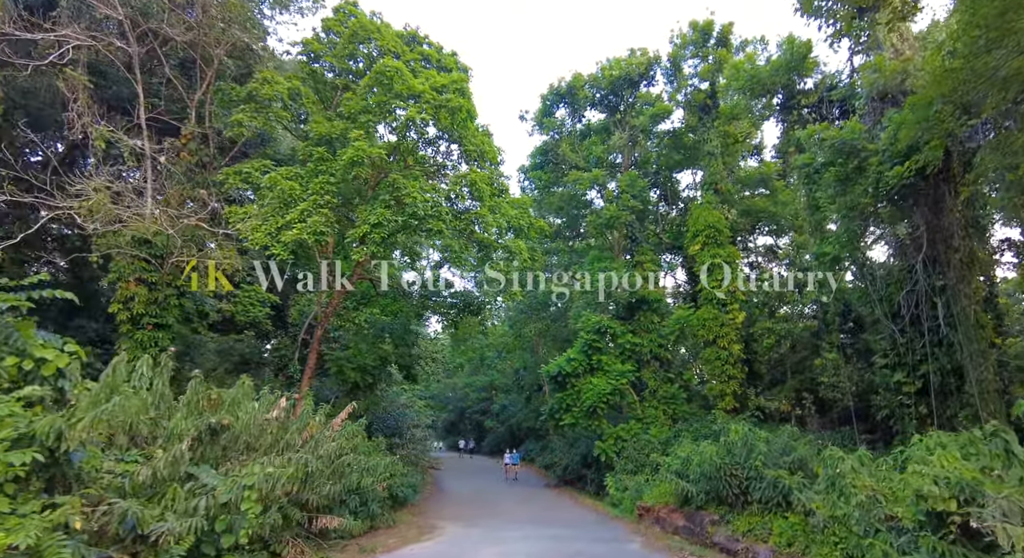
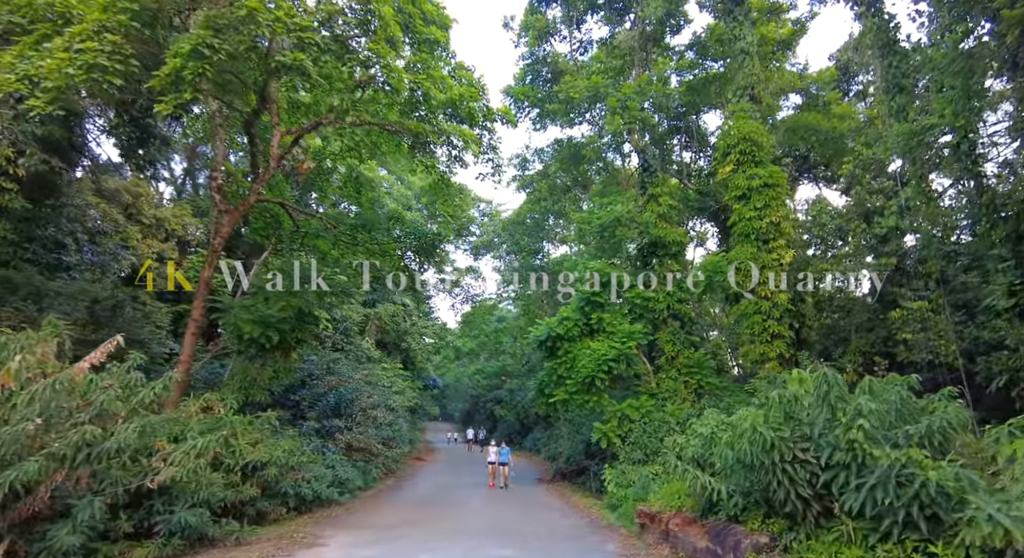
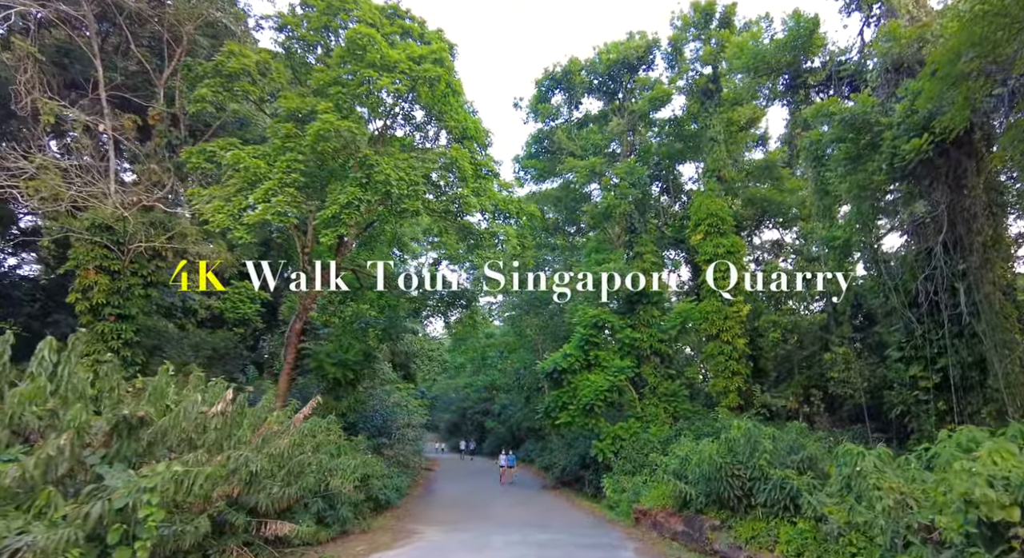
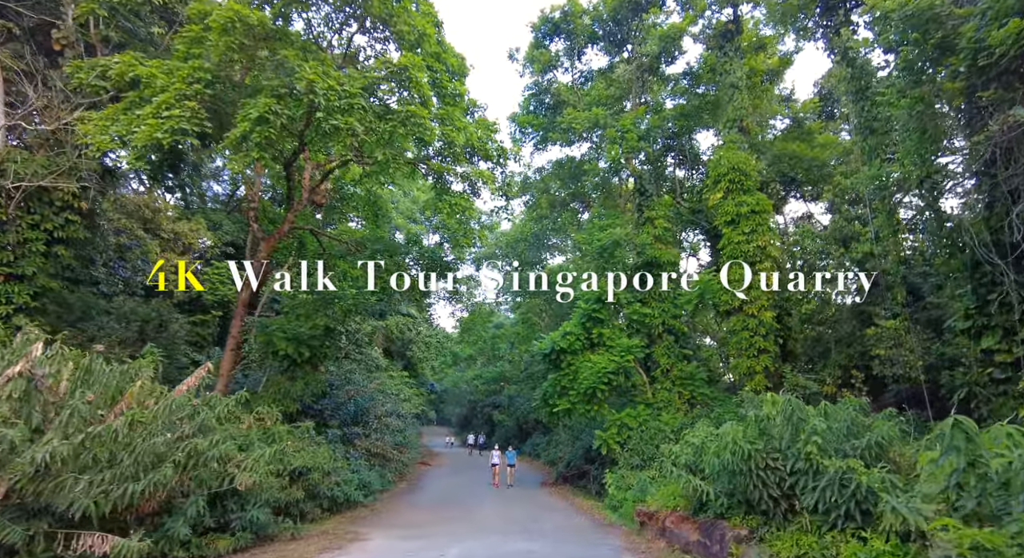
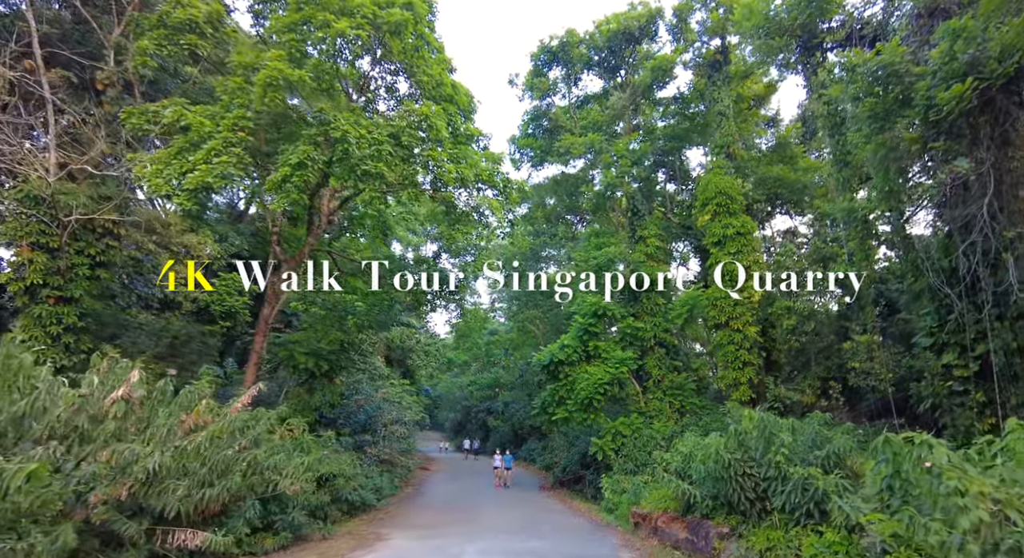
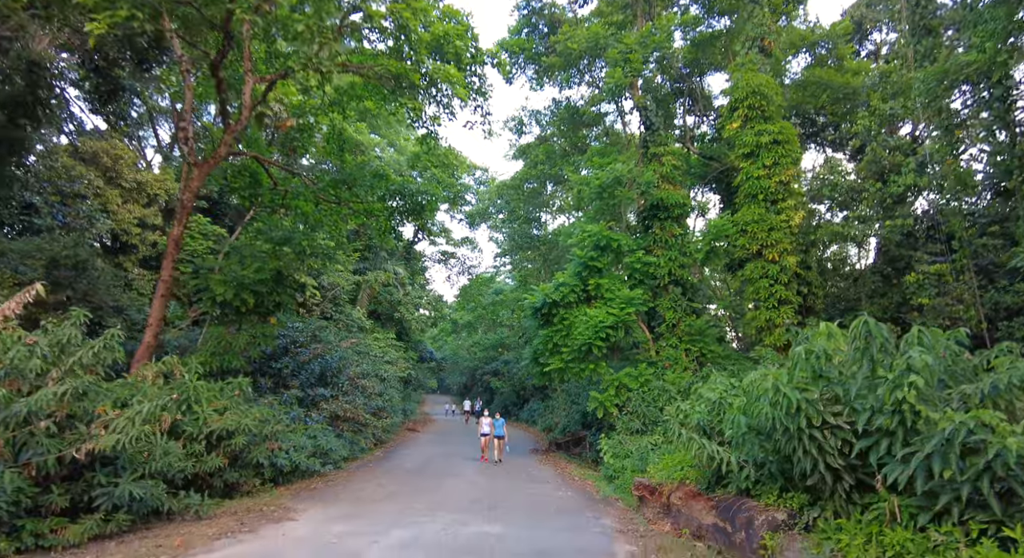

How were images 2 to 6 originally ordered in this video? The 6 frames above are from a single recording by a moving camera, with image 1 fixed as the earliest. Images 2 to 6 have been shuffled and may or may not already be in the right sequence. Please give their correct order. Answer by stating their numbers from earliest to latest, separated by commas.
3, 5, 4, 2, 6
